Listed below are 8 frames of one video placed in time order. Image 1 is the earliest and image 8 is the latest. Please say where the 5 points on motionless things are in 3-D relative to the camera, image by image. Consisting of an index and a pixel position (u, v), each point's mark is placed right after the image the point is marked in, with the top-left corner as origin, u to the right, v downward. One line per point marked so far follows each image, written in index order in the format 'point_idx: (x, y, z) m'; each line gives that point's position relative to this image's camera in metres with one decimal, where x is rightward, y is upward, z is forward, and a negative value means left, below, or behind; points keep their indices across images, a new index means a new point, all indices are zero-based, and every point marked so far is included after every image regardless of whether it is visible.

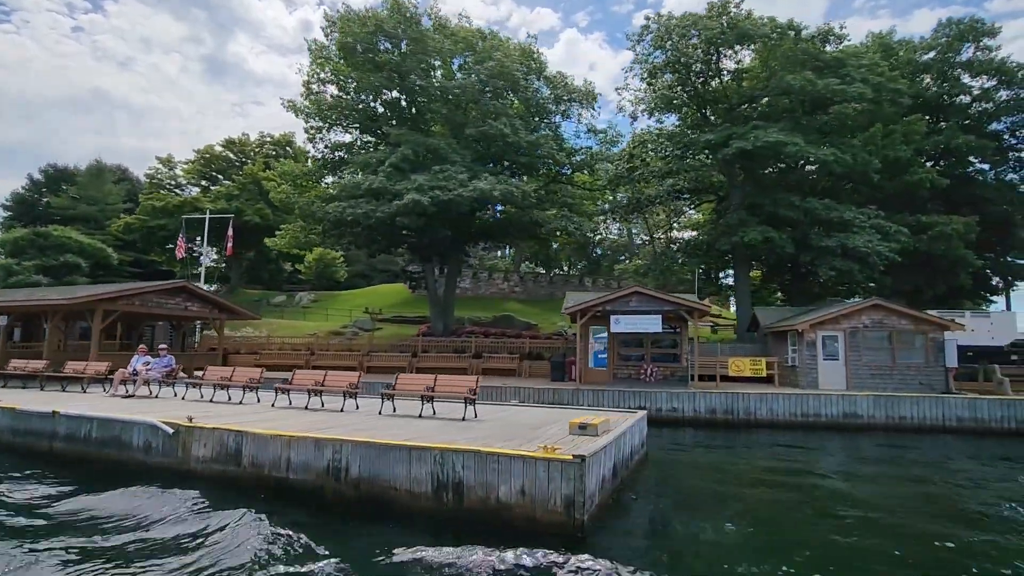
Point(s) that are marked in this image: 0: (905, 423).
0: (+10.2, -3.5, +13.9) m
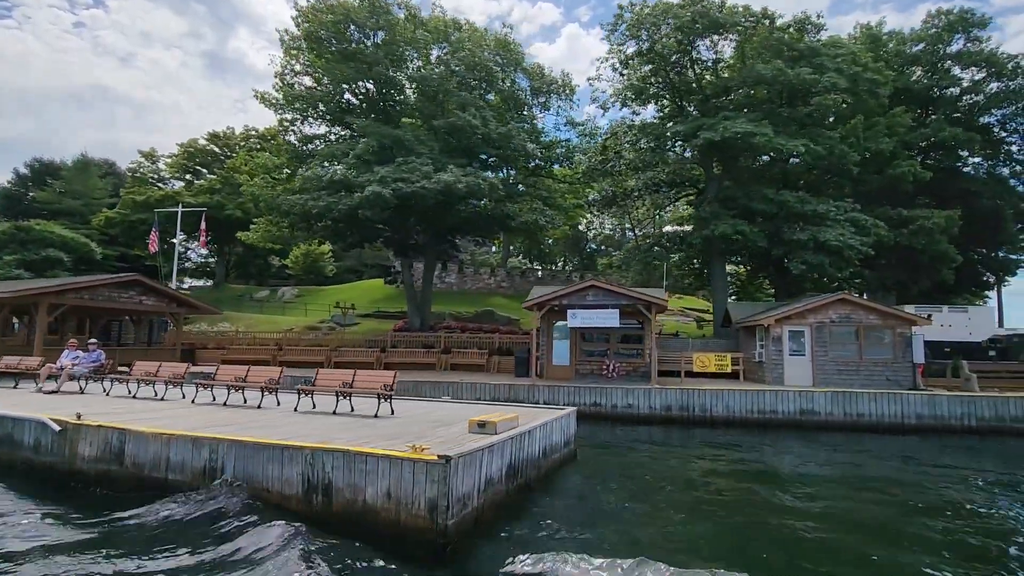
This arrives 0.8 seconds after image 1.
0: (+8.9, -3.4, +13.5) m
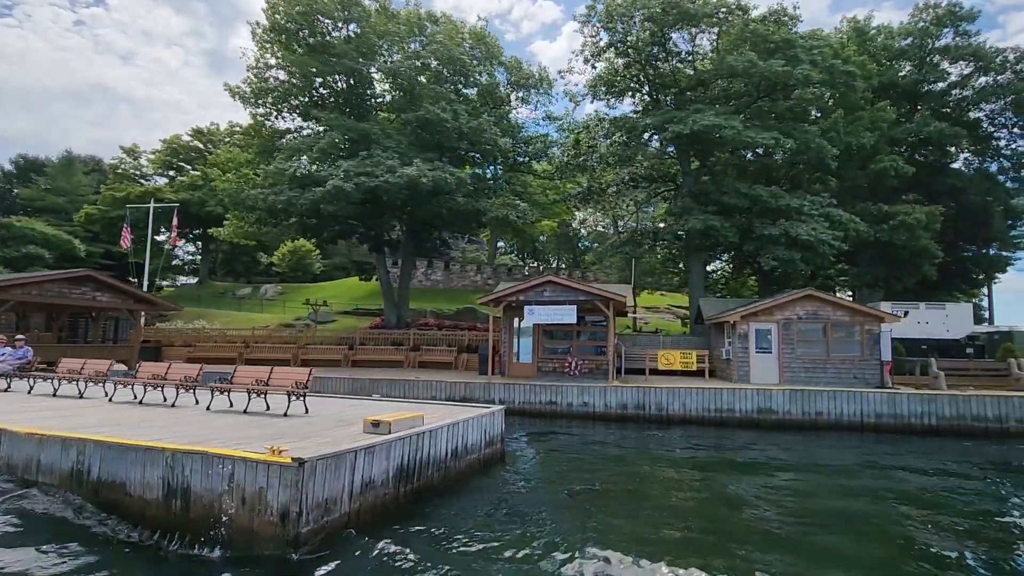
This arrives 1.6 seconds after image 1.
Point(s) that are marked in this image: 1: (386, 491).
0: (+7.6, -3.3, +13.2) m
1: (-1.4, -2.3, +5.9) m
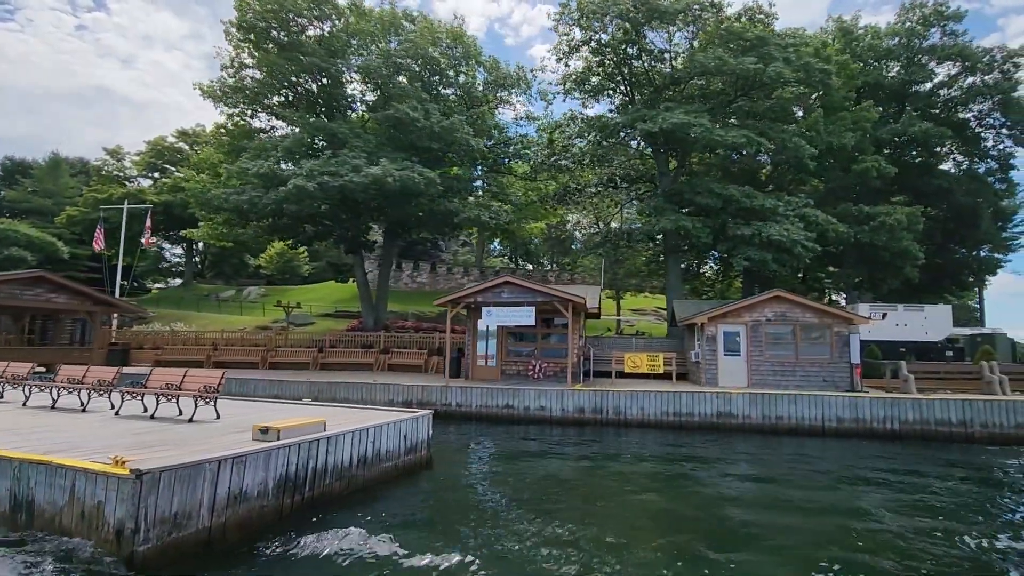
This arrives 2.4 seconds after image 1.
0: (+6.4, -3.3, +12.8) m
1: (-2.6, -2.2, +5.5) m
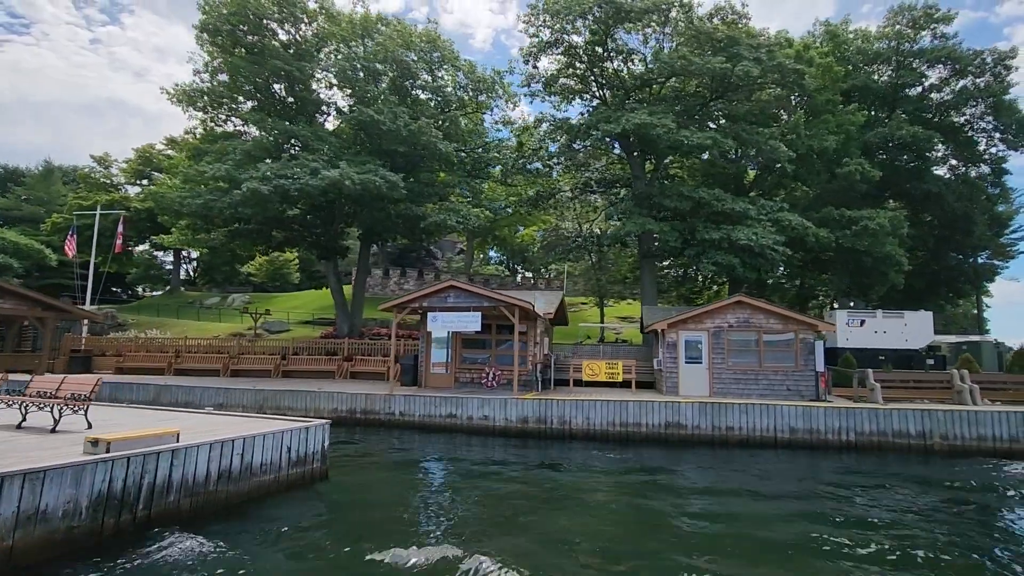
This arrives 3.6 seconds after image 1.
0: (+5.0, -3.4, +12.1) m
1: (-4.1, -2.2, +5.0) m
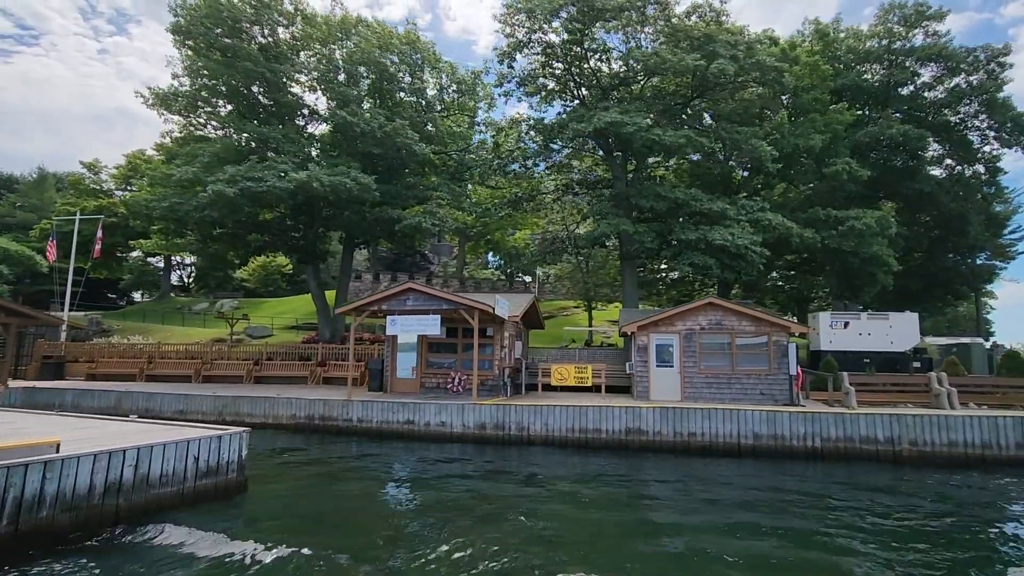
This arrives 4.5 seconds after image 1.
0: (+4.0, -3.4, +11.7) m
1: (-5.2, -2.2, +4.6) m
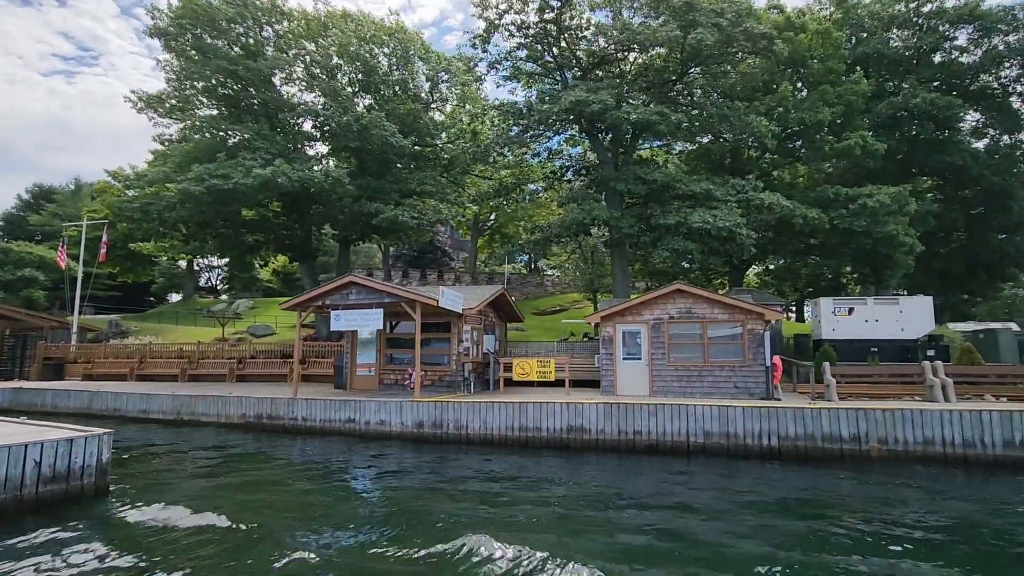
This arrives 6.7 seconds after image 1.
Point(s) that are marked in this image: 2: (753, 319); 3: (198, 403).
0: (+2.6, -3.1, +10.7) m
1: (-7.1, -2.2, +4.4) m
2: (+6.2, -0.8, +13.6) m
3: (-8.6, -3.1, +14.5) m
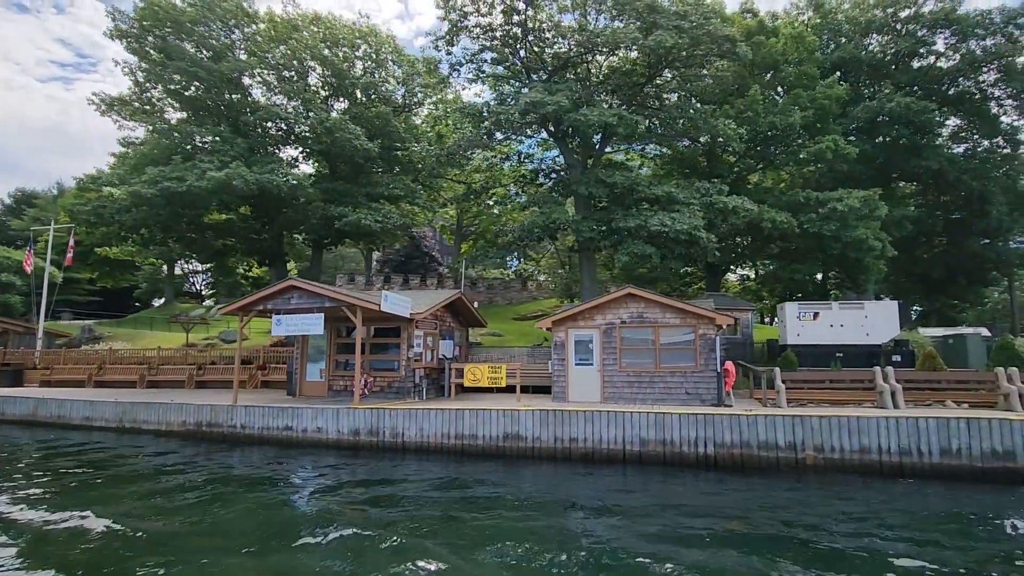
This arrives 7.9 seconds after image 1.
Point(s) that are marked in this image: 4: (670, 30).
0: (+1.3, -3.1, +10.4) m
1: (-8.4, -2.2, +4.0) m
2: (+4.9, -0.9, +13.4) m
3: (-9.9, -3.2, +14.1) m
4: (+6.1, +9.2, +19.1) m
